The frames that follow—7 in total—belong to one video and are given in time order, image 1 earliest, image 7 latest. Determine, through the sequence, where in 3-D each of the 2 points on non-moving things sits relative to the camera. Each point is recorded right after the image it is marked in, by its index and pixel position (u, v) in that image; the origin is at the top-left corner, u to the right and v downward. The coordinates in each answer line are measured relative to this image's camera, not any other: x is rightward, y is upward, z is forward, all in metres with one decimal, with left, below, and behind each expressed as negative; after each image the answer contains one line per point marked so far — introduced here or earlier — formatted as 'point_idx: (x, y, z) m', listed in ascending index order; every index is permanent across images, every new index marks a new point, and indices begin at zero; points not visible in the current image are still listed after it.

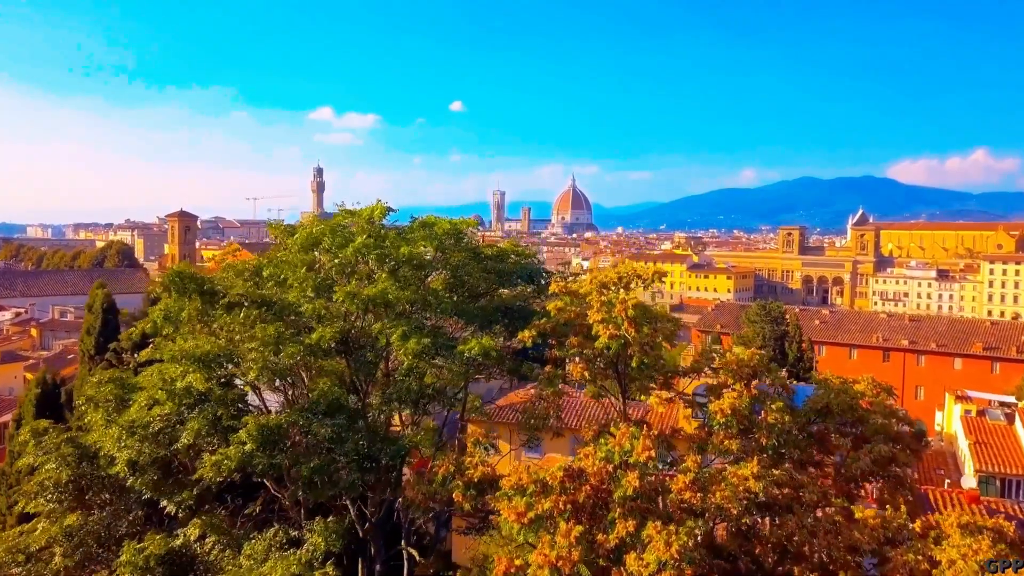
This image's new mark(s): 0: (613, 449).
0: (+0.6, -0.9, +7.4) m
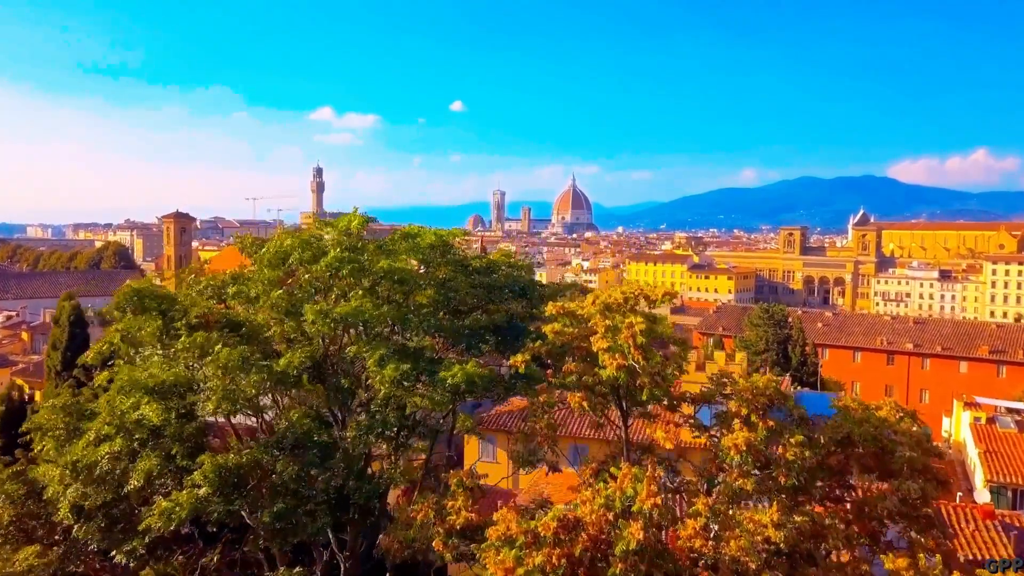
0: (+0.5, -1.1, +6.6) m
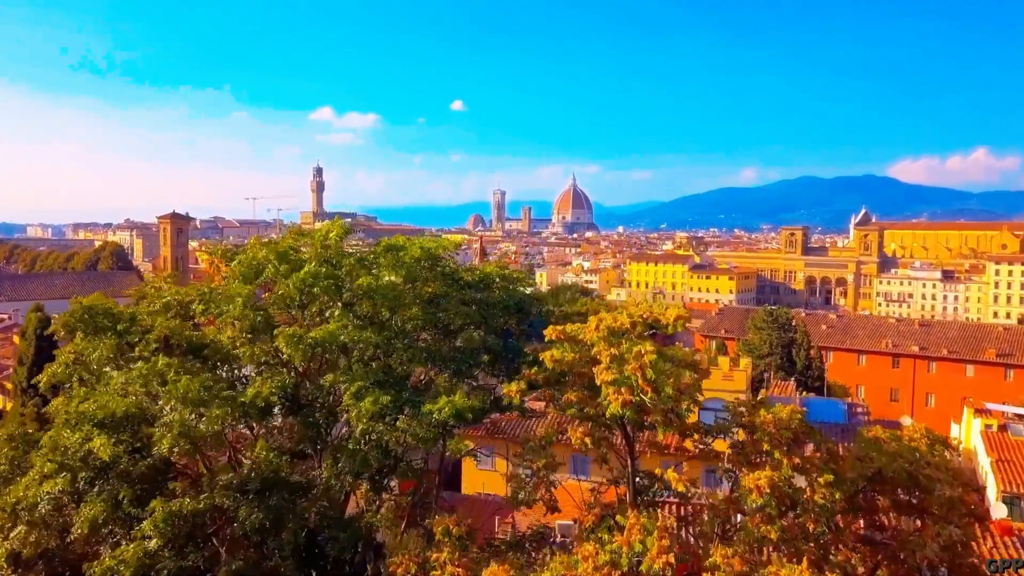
0: (+0.5, -1.2, +5.8) m
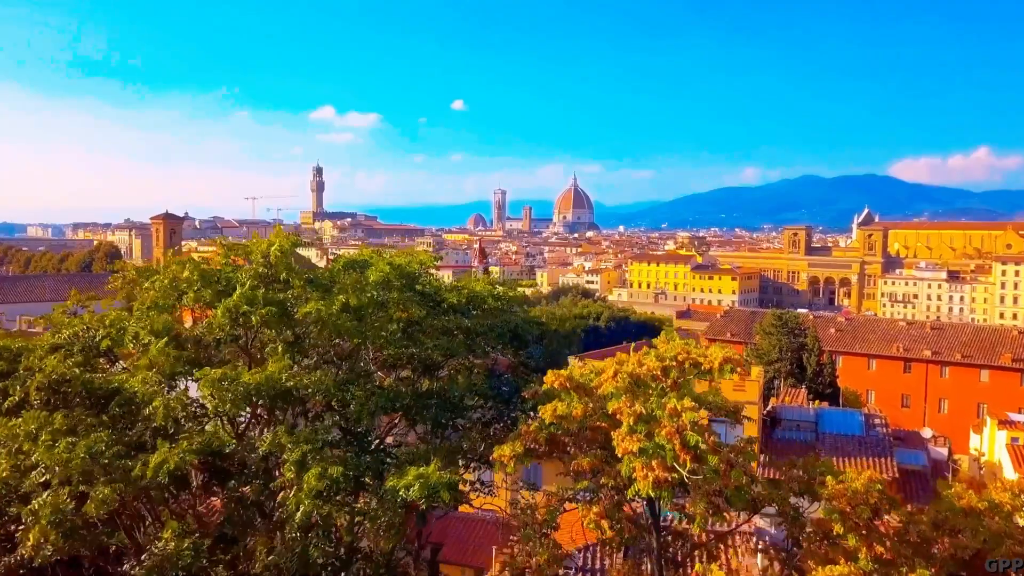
0: (+0.5, -1.3, +4.1) m
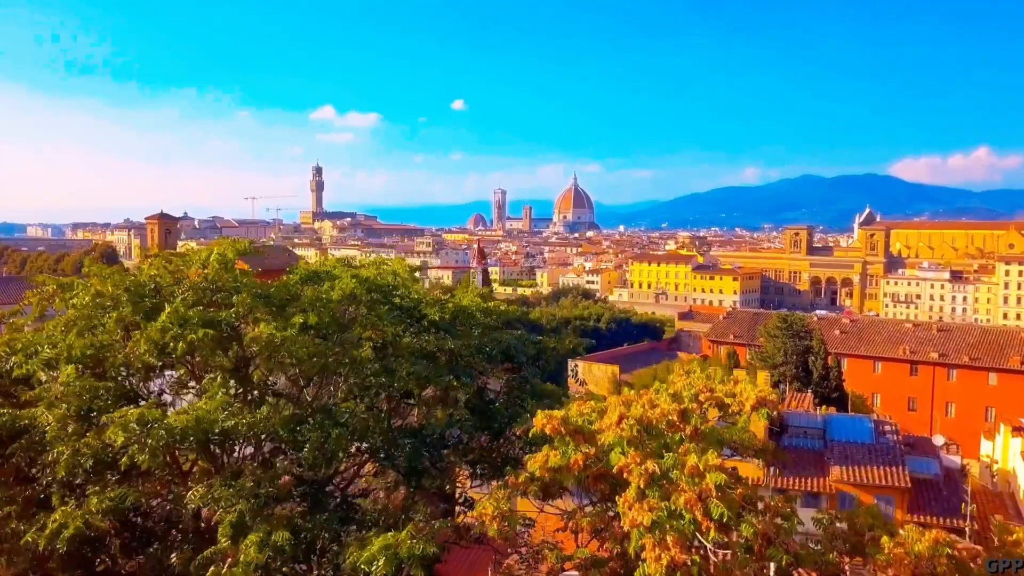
0: (+0.4, -1.4, +3.1) m
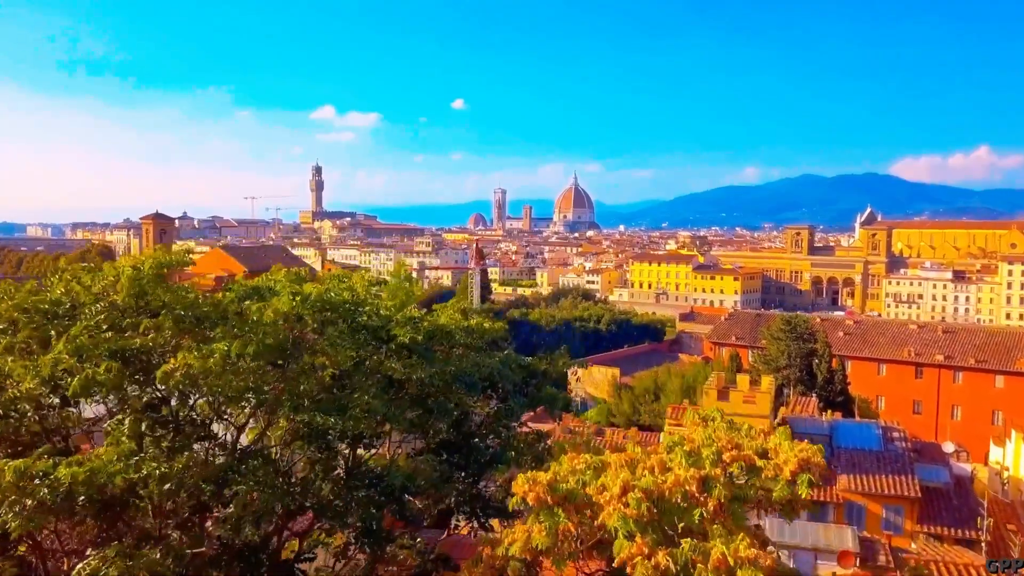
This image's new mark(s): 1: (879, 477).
0: (+0.3, -1.5, +2.3) m
1: (+5.1, -2.6, +17.6) m
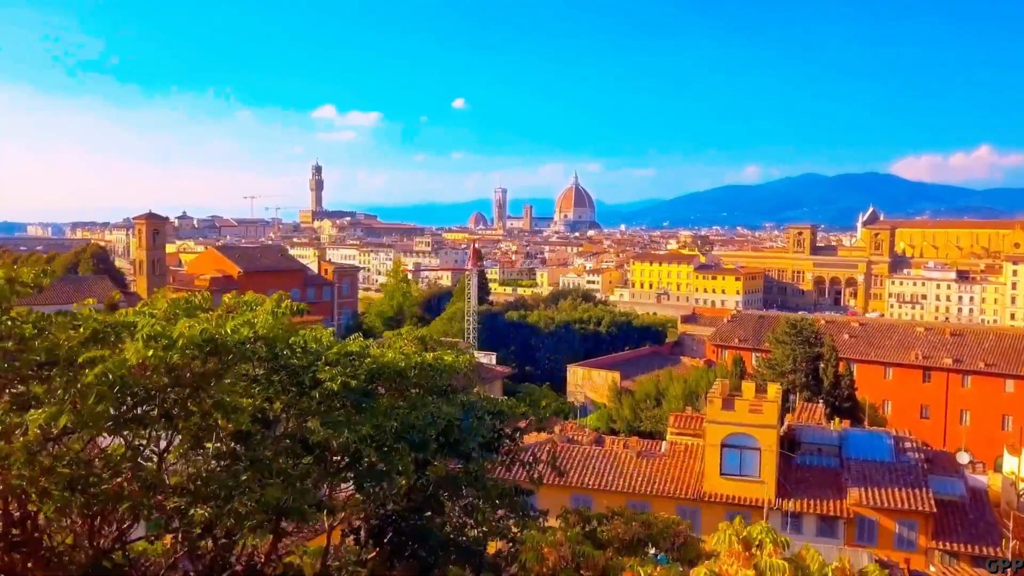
0: (+0.2, -1.6, +1.0) m
1: (+5.0, -2.7, +16.4) m
